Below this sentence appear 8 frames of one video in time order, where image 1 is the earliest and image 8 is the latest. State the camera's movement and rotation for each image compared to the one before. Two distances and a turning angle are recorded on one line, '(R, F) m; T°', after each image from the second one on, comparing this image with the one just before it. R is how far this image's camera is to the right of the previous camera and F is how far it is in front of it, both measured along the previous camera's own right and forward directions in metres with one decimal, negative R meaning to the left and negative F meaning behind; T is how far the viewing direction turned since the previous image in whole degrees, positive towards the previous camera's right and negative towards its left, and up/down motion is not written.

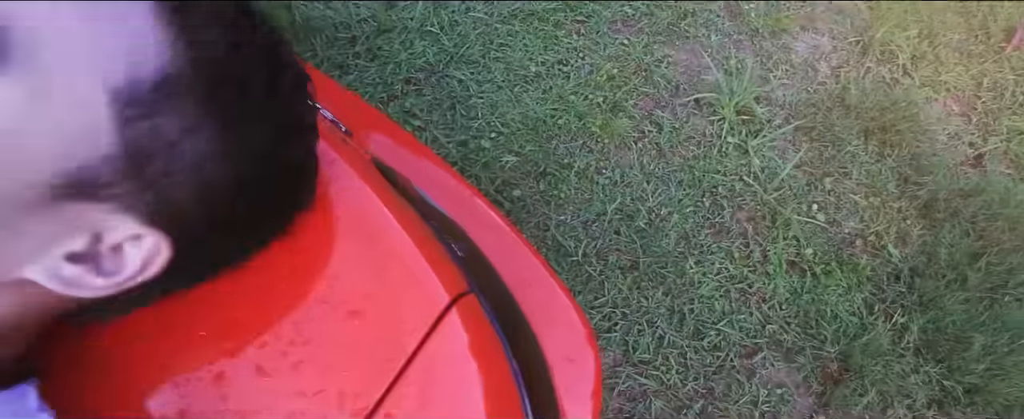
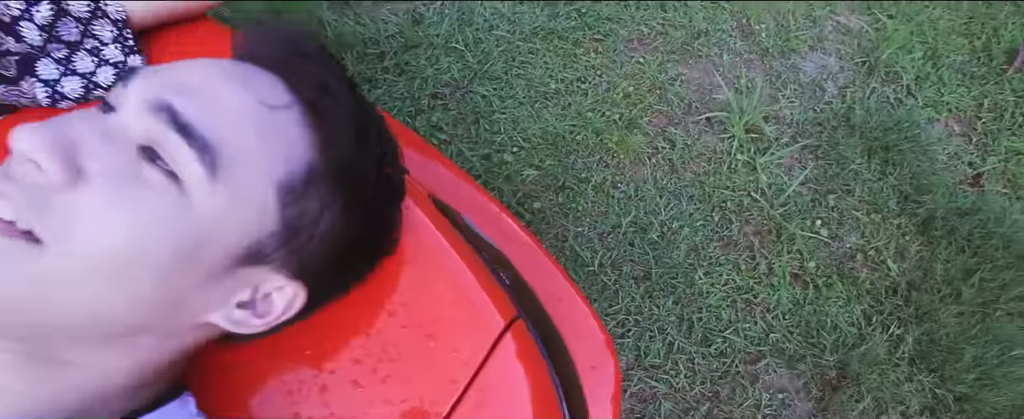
(0.0, -0.1) m; -1°
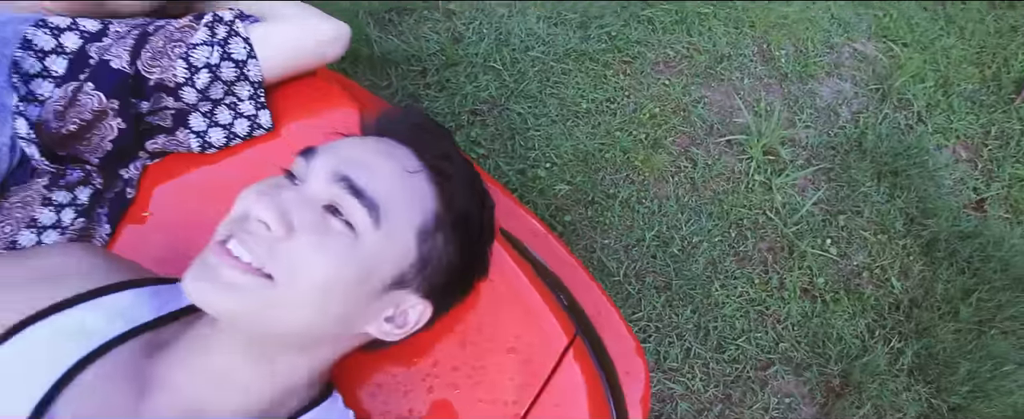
(-0.1, -0.1) m; -1°
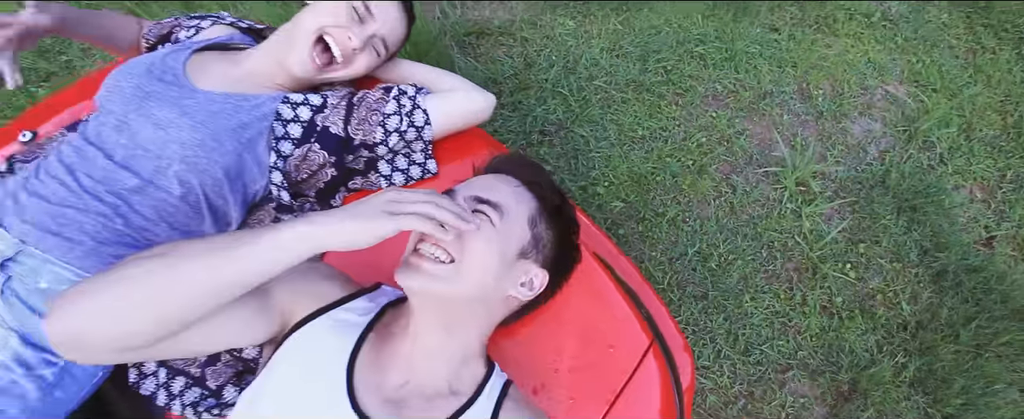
(-0.2, -0.3) m; -2°
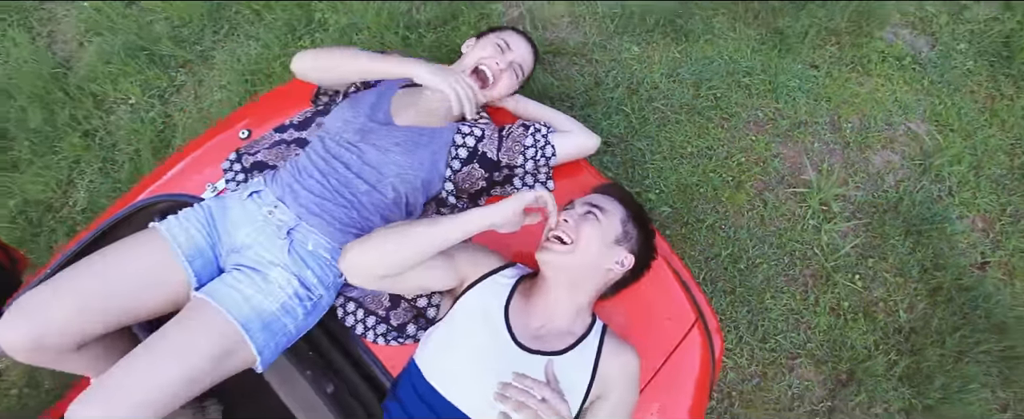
(-0.2, -0.4) m; -2°
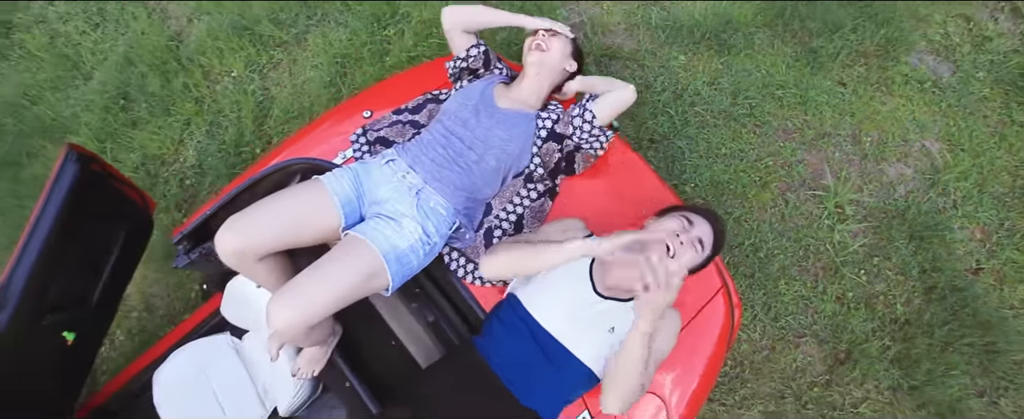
(-0.2, -0.4) m; -2°
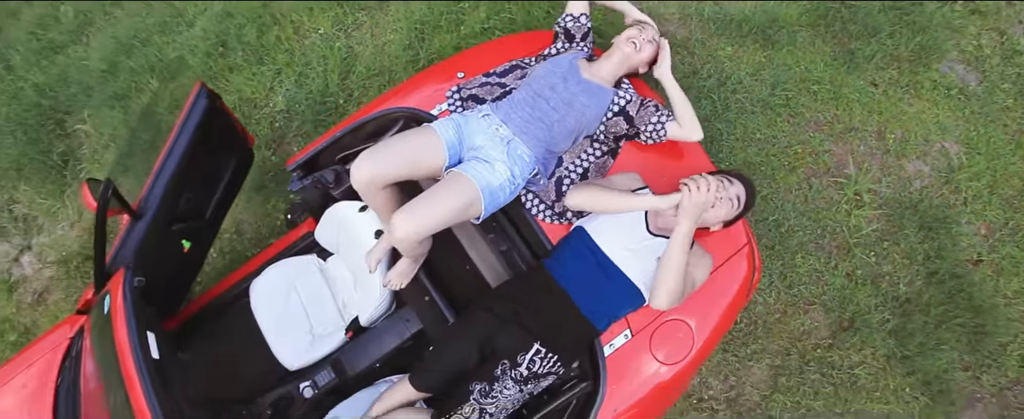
(-0.2, -0.4) m; -2°
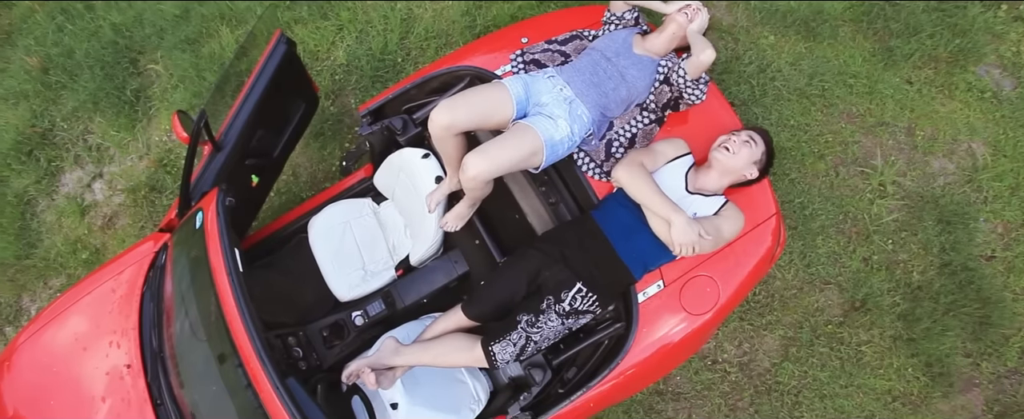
(-0.1, -0.2) m; -1°
